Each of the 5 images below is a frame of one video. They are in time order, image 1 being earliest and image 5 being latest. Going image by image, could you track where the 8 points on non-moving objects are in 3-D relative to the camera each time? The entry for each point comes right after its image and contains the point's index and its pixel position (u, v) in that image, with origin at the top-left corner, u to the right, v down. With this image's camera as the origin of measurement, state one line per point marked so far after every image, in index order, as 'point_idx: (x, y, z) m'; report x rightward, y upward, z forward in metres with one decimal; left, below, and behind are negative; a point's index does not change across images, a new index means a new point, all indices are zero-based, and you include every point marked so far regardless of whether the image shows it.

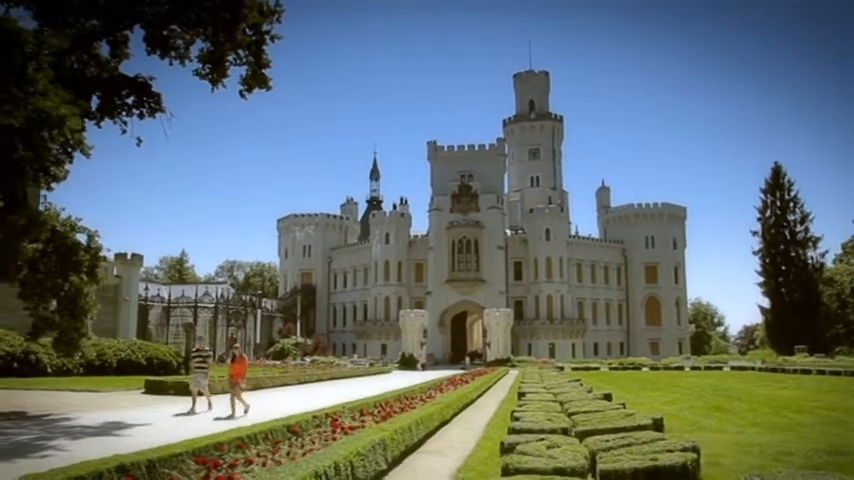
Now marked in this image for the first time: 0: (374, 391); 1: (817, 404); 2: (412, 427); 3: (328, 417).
0: (-1.4, -3.6, +16.7) m
1: (+7.2, -3.0, +12.4) m
2: (-0.2, -2.1, +7.9) m
3: (-1.3, -2.2, +8.6) m
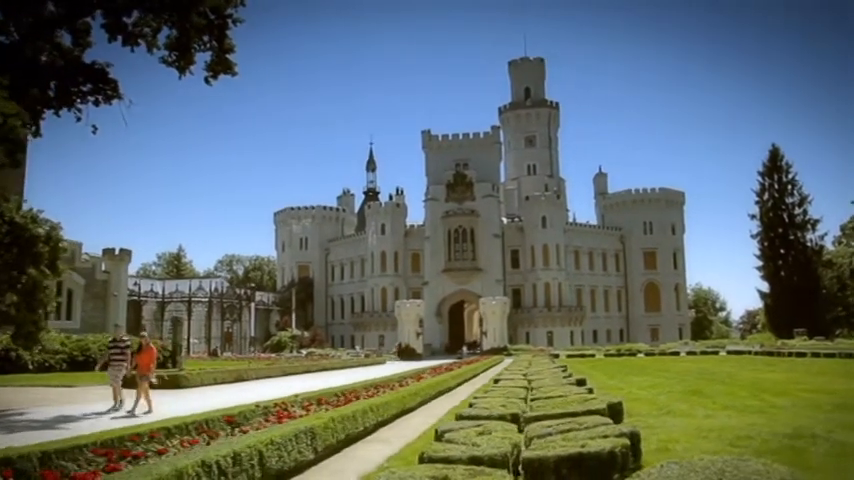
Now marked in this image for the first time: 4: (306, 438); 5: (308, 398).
0: (-1.9, -3.3, +16.3) m
1: (+6.6, -2.6, +12.0) m
2: (-0.8, -1.9, +7.5) m
3: (-1.9, -2.0, +8.3) m
4: (-1.1, -1.7, +5.9) m
5: (-1.7, -2.2, +9.5) m
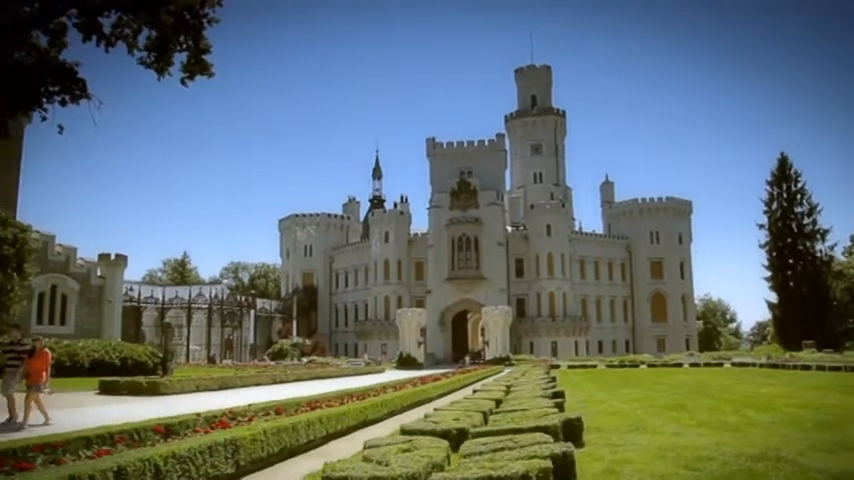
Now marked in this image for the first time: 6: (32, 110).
0: (-2.3, -3.5, +15.9) m
1: (+6.1, -2.7, +11.5) m
2: (-1.3, -2.0, +7.1) m
3: (-2.5, -2.0, +7.9) m
4: (-1.6, -1.7, +5.5) m
5: (-2.2, -2.2, +9.1) m
6: (-7.8, +2.6, +13.6) m
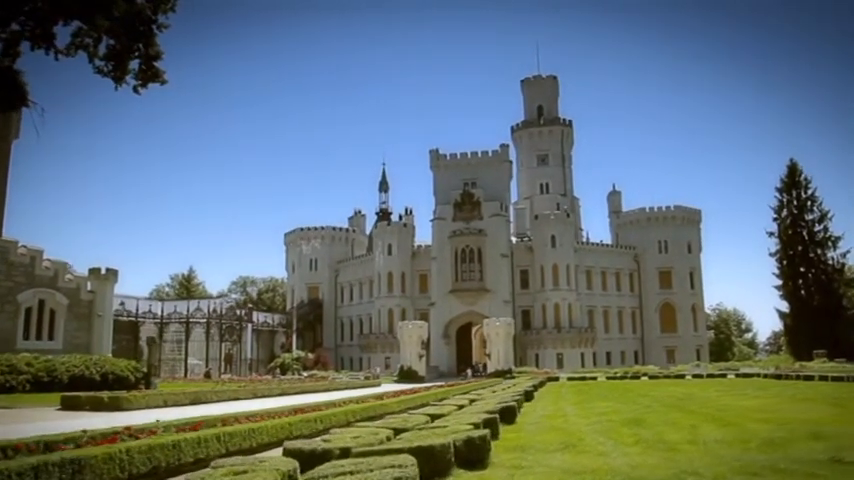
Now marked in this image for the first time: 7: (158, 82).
0: (-3.1, -3.7, +15.3) m
1: (+5.2, -2.8, +10.7) m
2: (-2.3, -2.0, +6.5) m
3: (-3.4, -2.1, +7.3) m
4: (-2.7, -1.7, +4.9) m
5: (-3.1, -2.3, +8.5) m
6: (-8.7, +2.4, +13.3) m
7: (-5.7, +3.3, +14.4) m
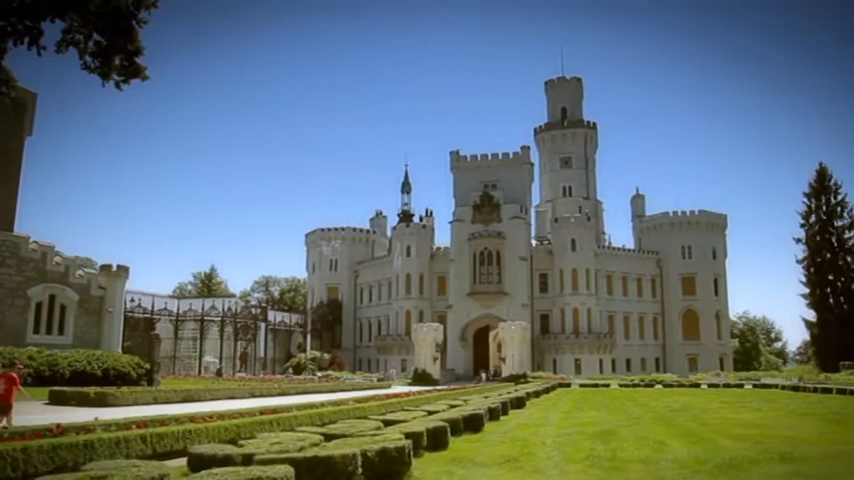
0: (-3.5, -3.6, +15.0) m
1: (+4.7, -2.8, +10.1) m
2: (-3.0, -1.9, +6.2) m
3: (-4.1, -2.0, +7.0) m
4: (-3.4, -1.7, +4.6) m
5: (-3.8, -2.3, +8.2) m
6: (-9.1, +2.5, +13.3) m
7: (-6.0, +3.4, +14.2) m
